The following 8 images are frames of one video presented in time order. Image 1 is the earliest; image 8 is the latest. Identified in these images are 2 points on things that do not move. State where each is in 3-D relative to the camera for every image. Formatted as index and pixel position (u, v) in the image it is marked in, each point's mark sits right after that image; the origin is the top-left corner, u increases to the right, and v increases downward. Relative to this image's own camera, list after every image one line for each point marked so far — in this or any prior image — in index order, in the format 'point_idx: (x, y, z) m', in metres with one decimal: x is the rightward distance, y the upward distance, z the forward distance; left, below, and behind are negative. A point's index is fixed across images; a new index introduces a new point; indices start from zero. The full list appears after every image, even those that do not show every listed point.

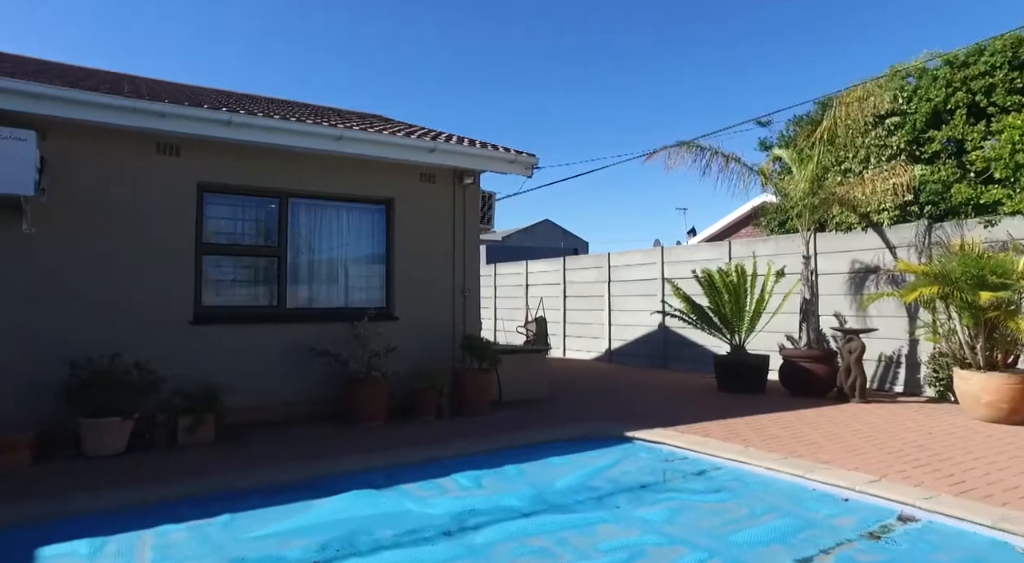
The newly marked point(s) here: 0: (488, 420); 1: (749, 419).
0: (-0.3, -1.6, +7.2) m
1: (+2.6, -1.5, +7.0) m
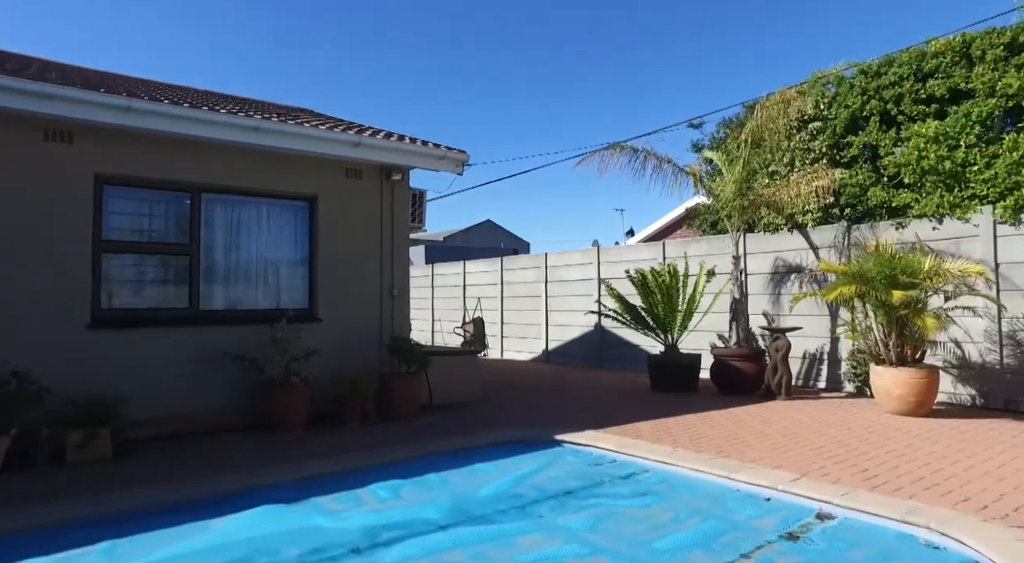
0: (-1.1, -1.6, +7.0) m
1: (+1.8, -1.5, +7.0) m
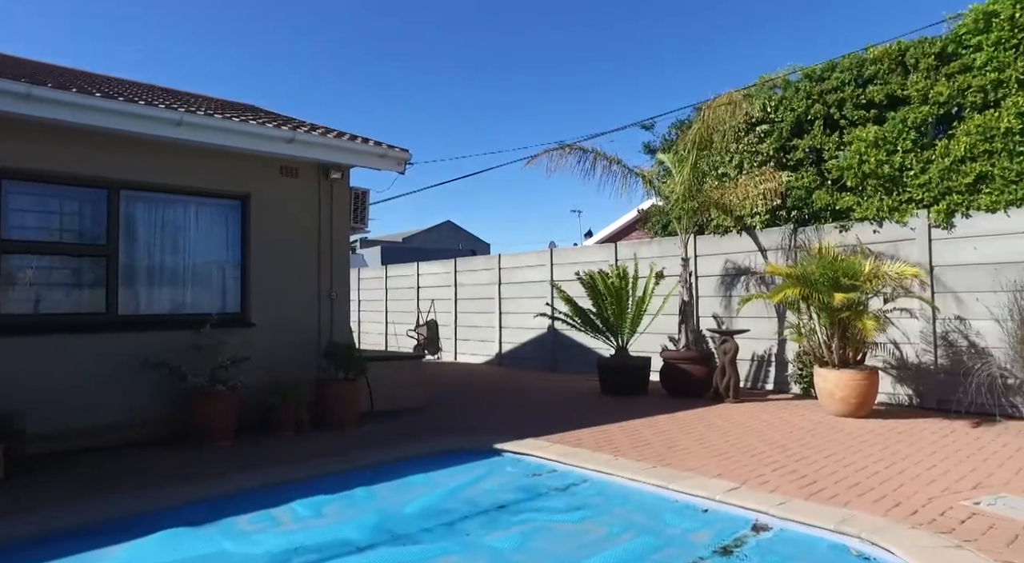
0: (-1.7, -1.6, +6.7) m
1: (+1.2, -1.6, +6.9) m
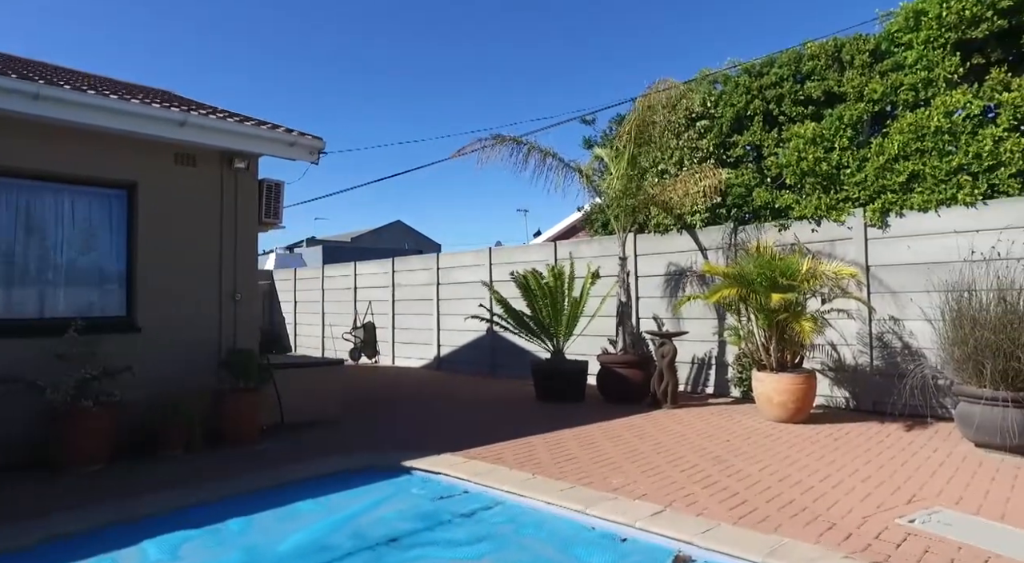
0: (-2.4, -1.6, +6.0) m
1: (+0.4, -1.6, +6.5) m
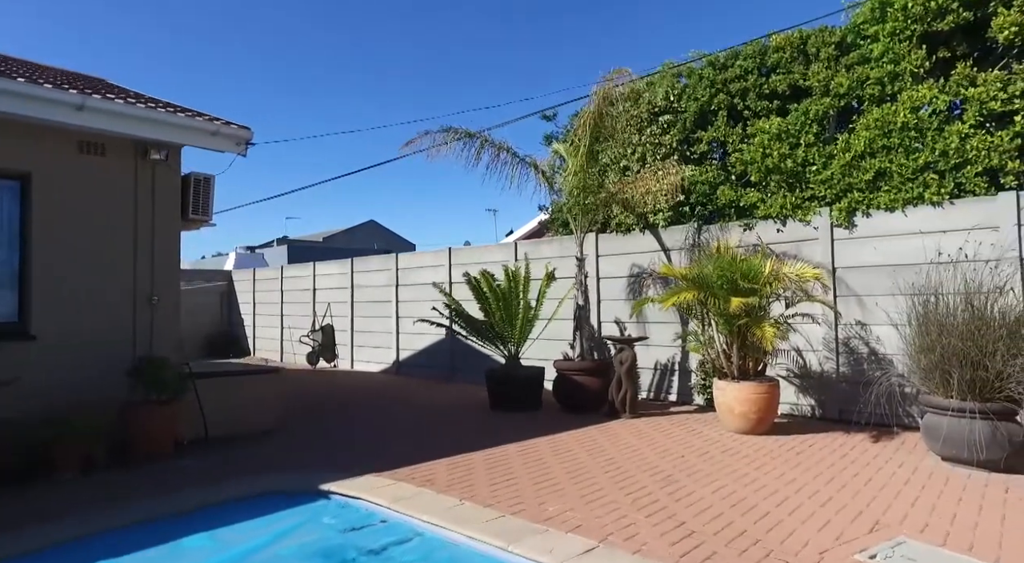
0: (-3.0, -1.6, +5.4) m
1: (-0.2, -1.6, +6.0) m
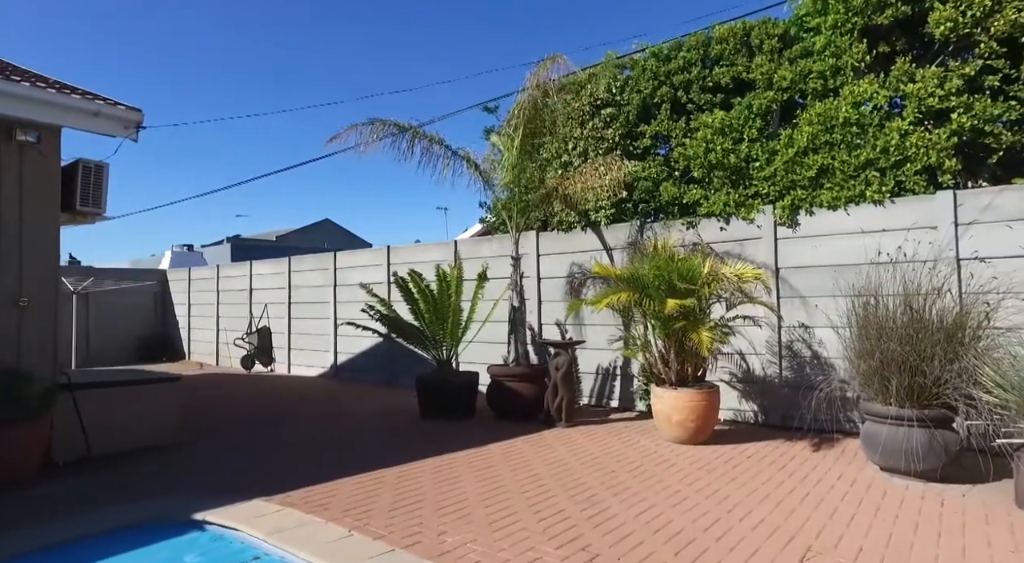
0: (-3.6, -1.6, +4.7) m
1: (-0.9, -1.6, +5.5) m
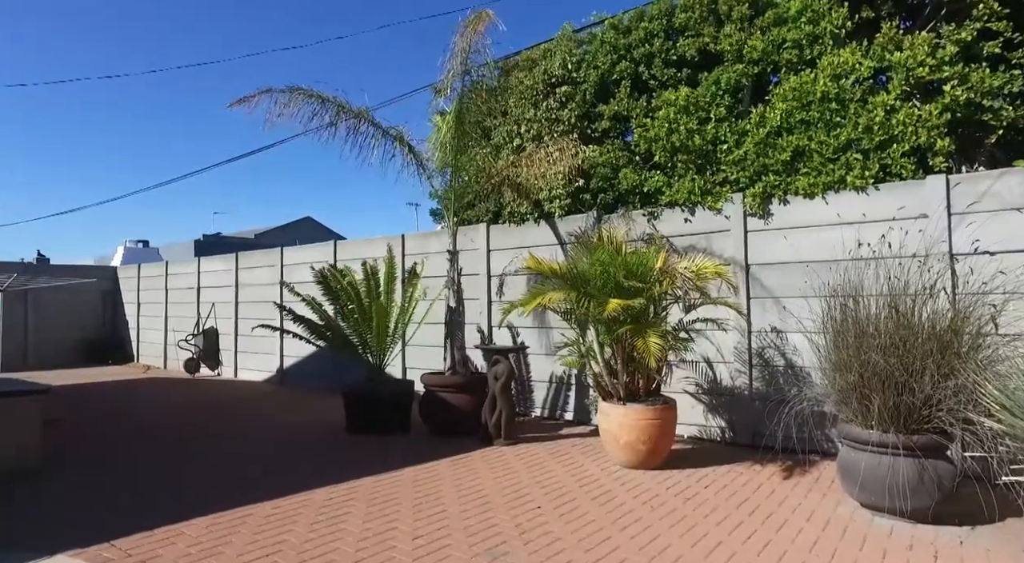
0: (-4.3, -1.5, +3.7) m
1: (-1.5, -1.5, +4.5) m
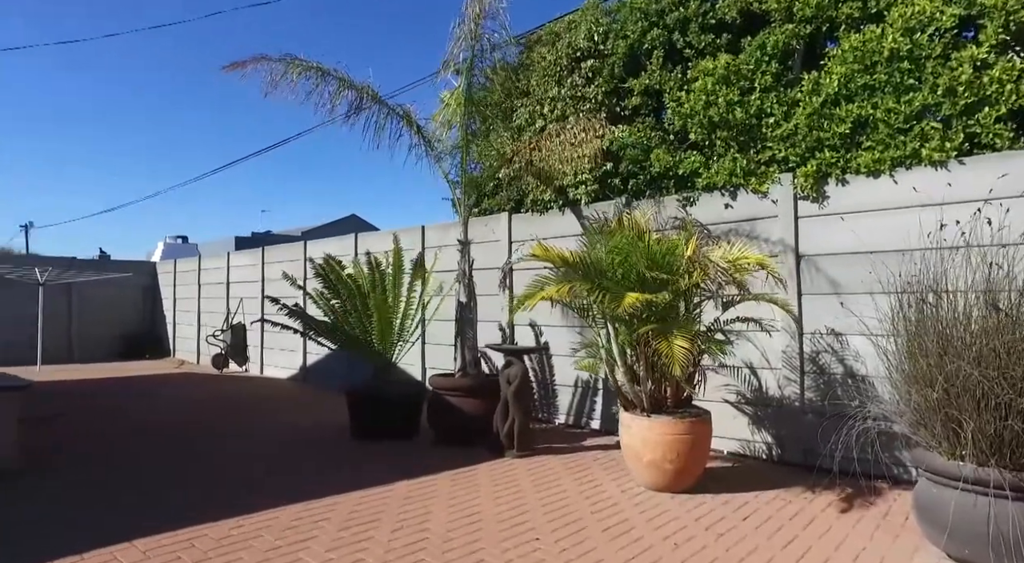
0: (-4.3, -1.5, +3.3) m
1: (-1.5, -1.5, +3.9) m
